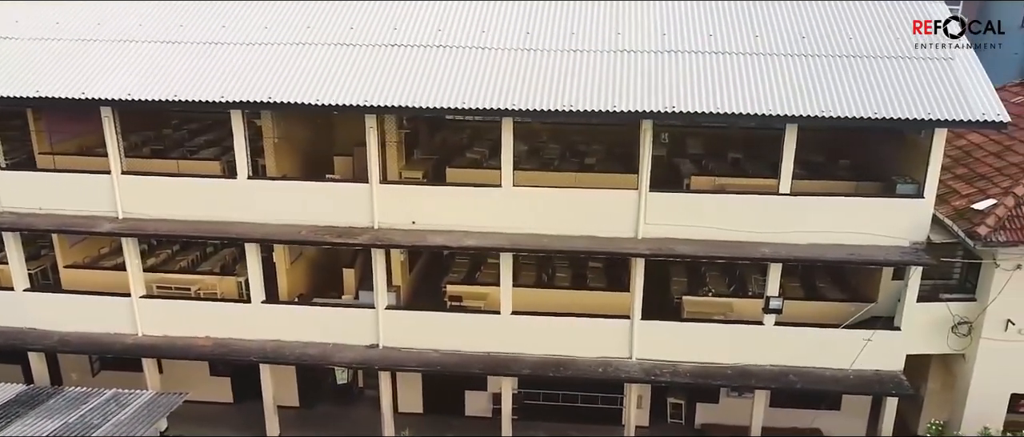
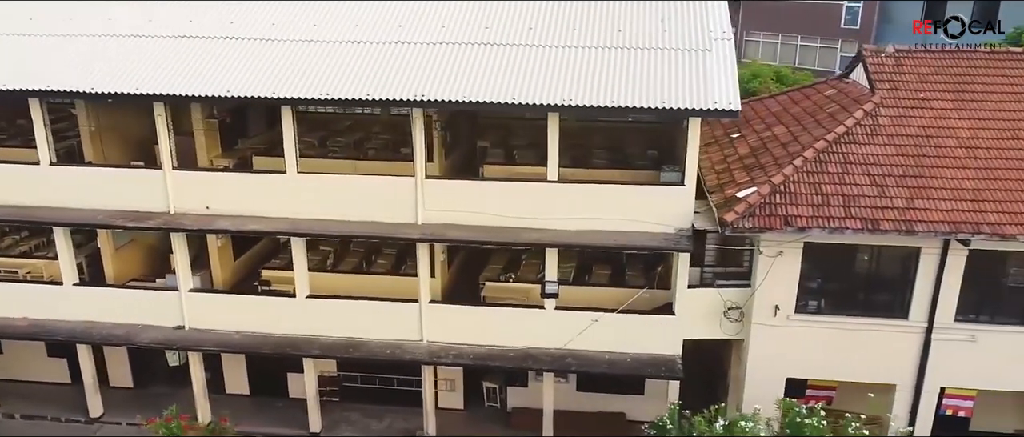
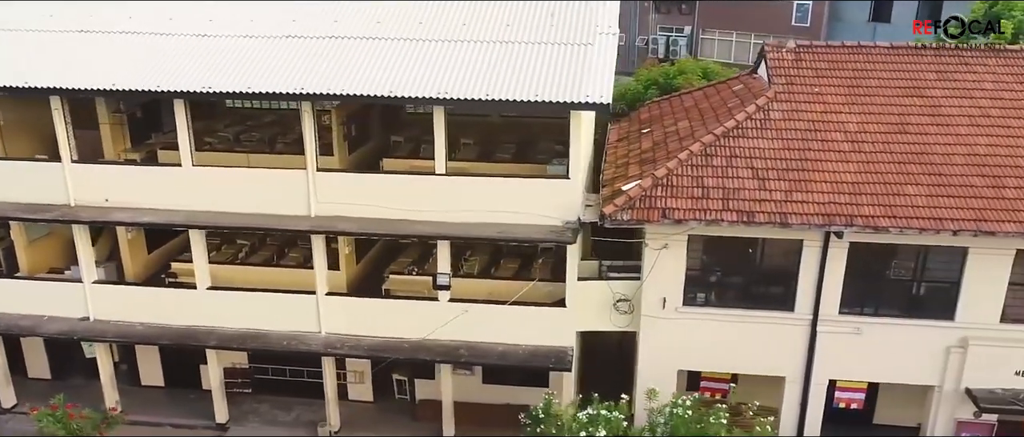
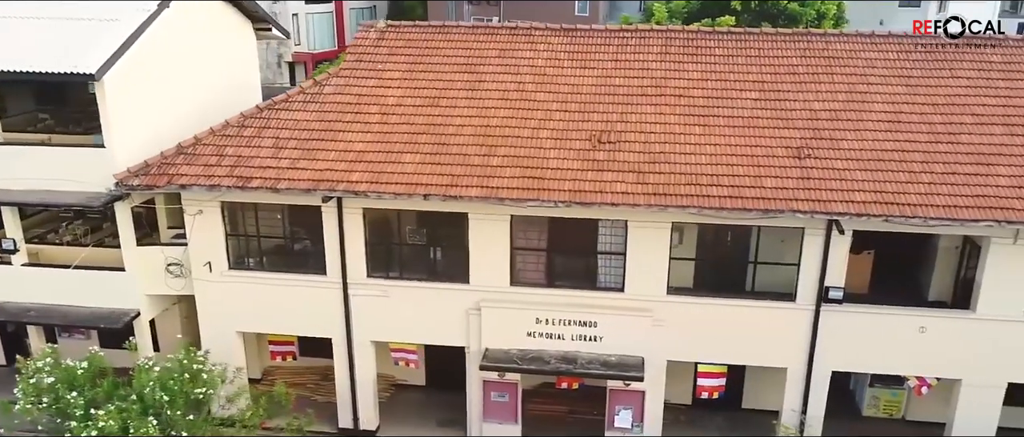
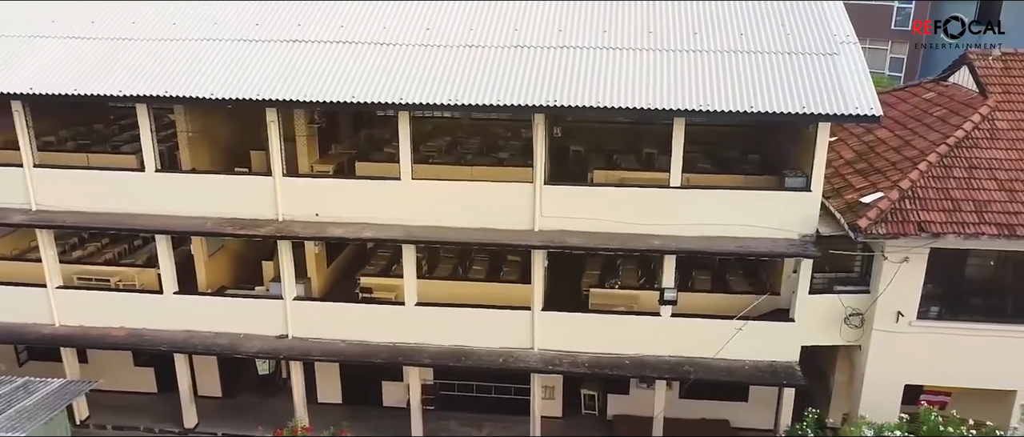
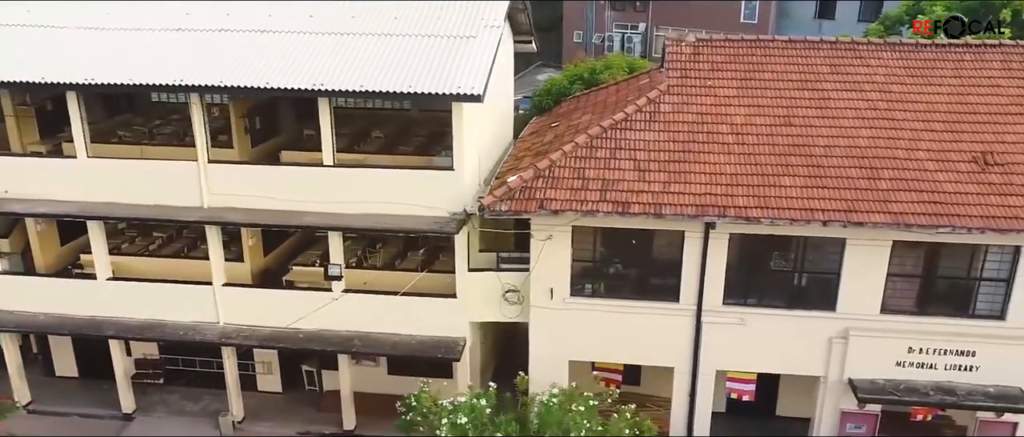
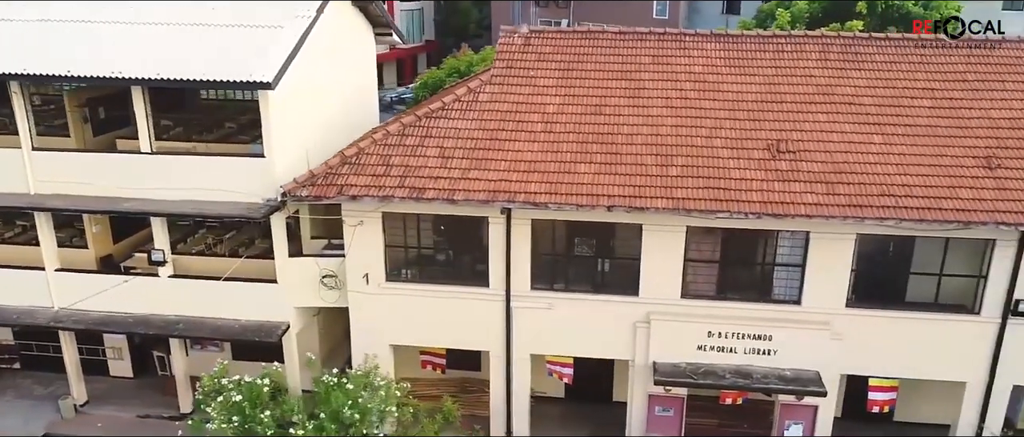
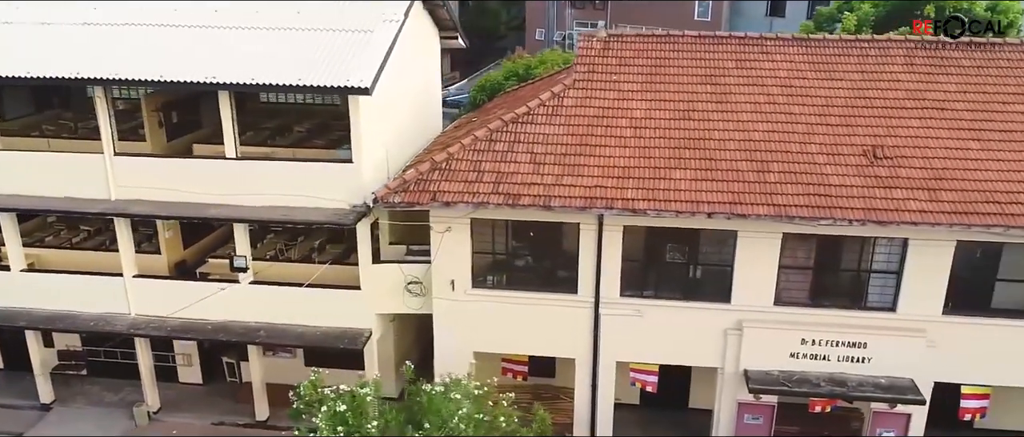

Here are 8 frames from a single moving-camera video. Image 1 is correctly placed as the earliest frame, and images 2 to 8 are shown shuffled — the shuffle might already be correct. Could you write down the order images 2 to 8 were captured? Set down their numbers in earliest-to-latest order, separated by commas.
5, 2, 3, 6, 8, 7, 4
